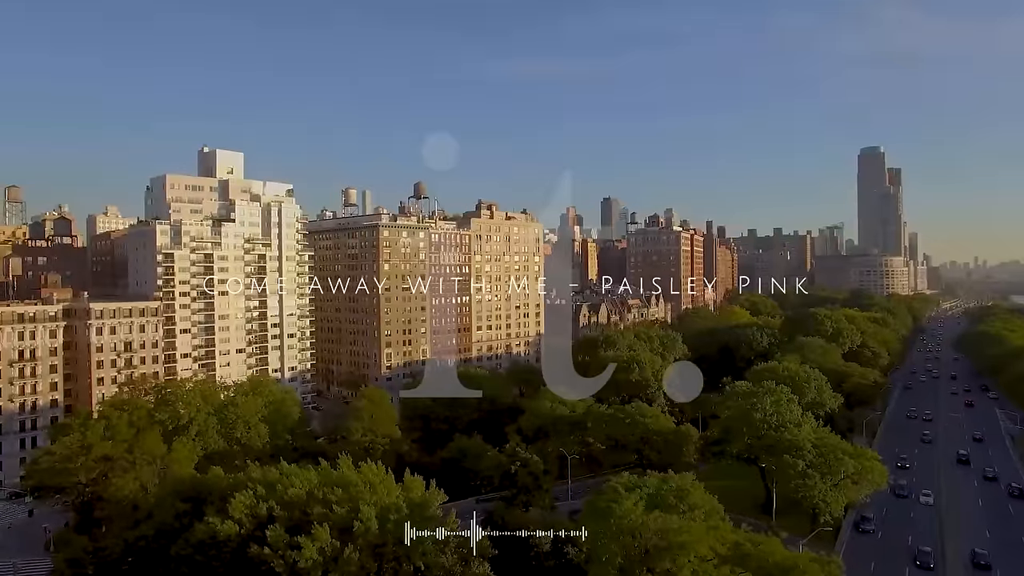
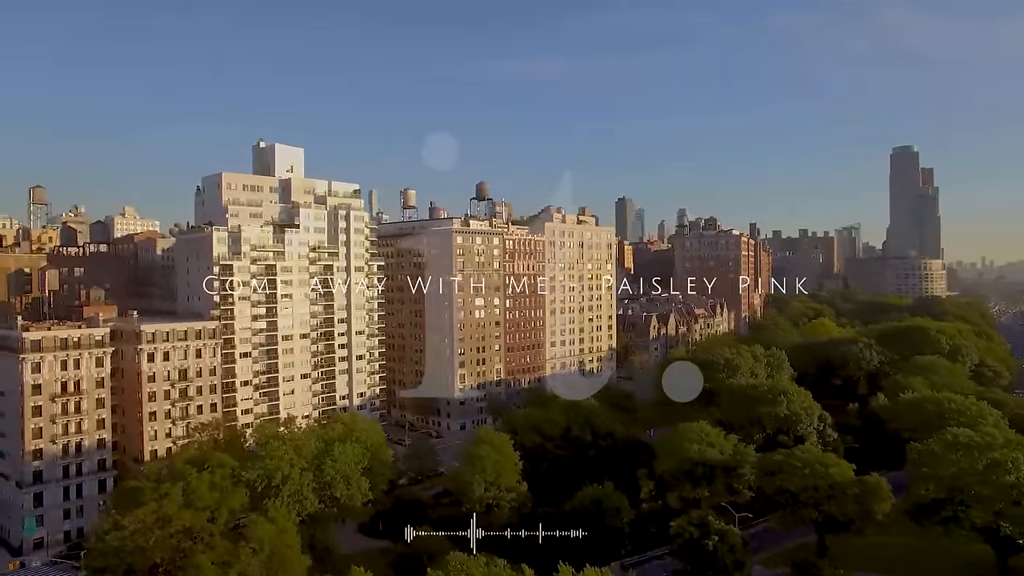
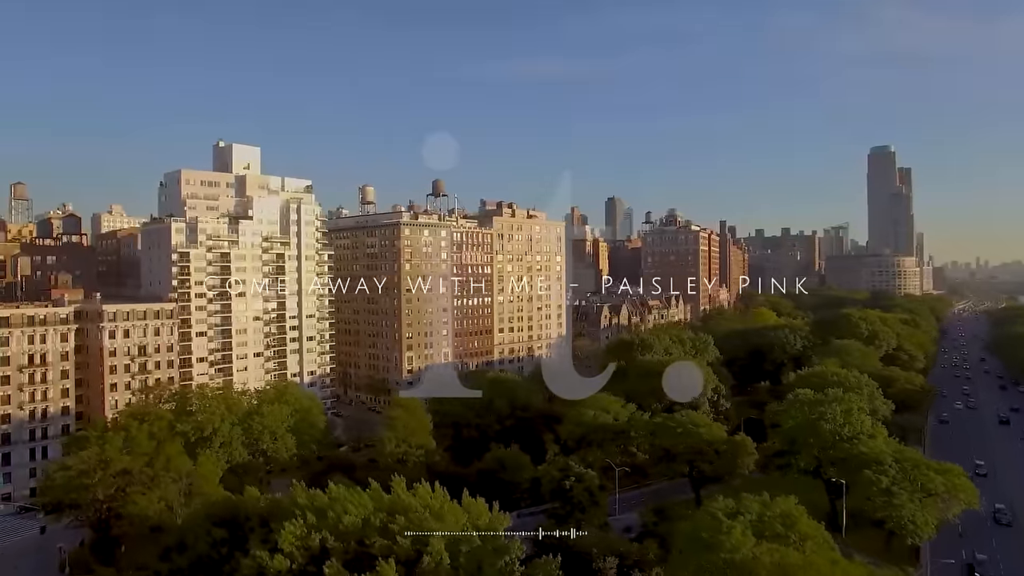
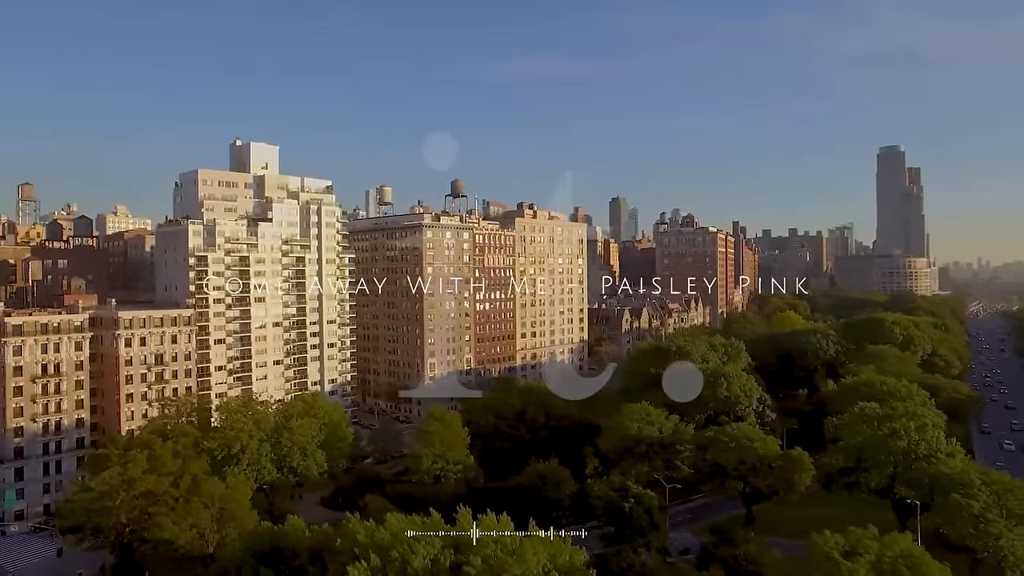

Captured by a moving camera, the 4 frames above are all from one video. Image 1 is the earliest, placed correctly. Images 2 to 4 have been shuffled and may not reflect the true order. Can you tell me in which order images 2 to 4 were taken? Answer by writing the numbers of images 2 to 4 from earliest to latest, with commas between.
3, 4, 2
